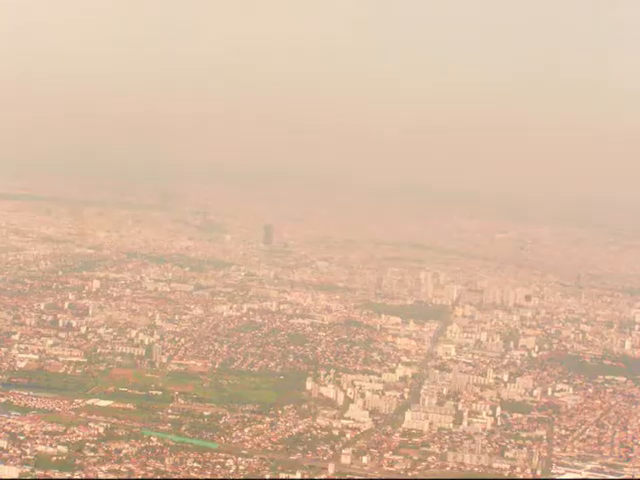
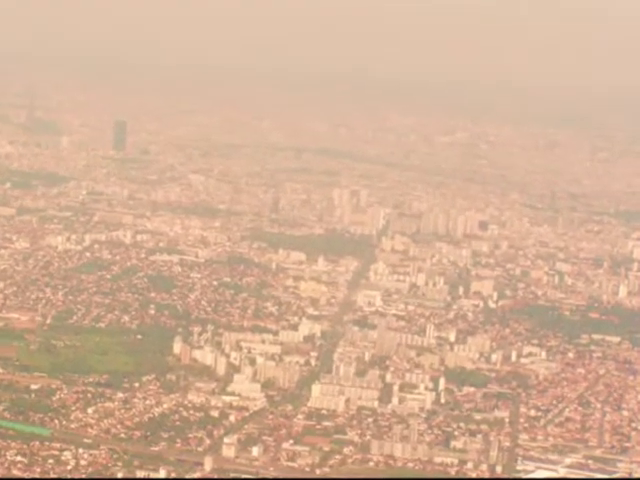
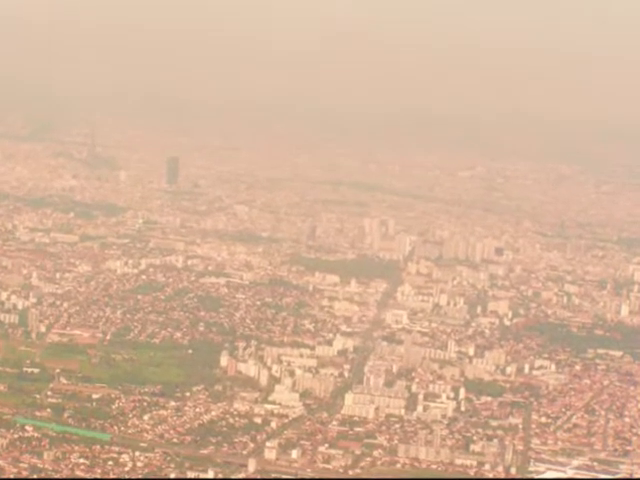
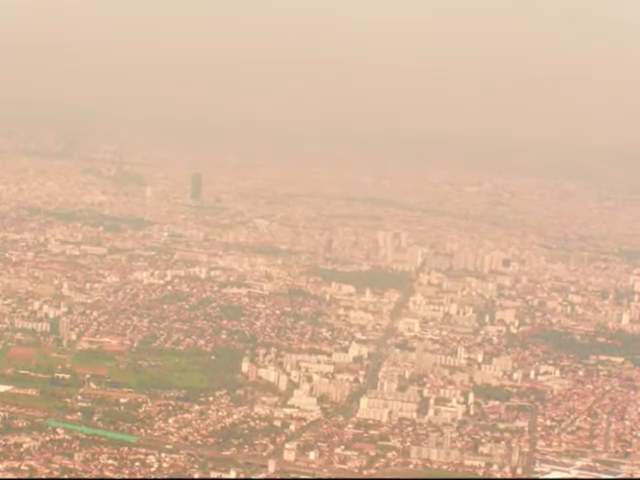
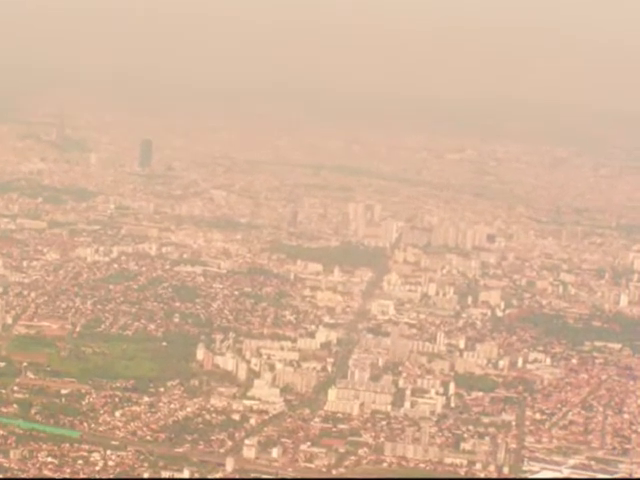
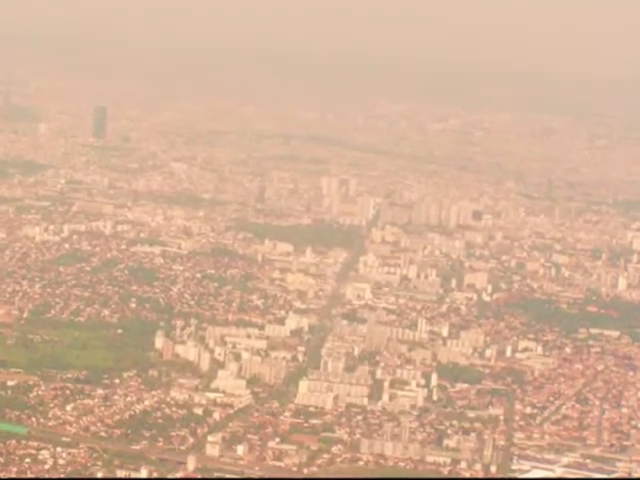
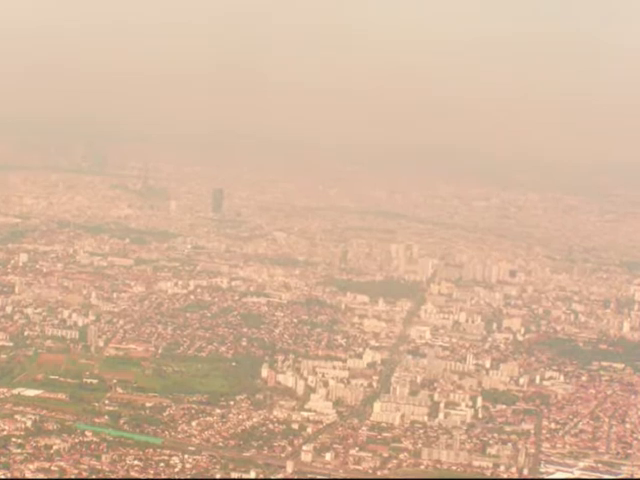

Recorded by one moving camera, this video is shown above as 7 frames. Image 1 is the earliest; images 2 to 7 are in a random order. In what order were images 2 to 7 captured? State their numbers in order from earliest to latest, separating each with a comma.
7, 4, 3, 5, 2, 6
